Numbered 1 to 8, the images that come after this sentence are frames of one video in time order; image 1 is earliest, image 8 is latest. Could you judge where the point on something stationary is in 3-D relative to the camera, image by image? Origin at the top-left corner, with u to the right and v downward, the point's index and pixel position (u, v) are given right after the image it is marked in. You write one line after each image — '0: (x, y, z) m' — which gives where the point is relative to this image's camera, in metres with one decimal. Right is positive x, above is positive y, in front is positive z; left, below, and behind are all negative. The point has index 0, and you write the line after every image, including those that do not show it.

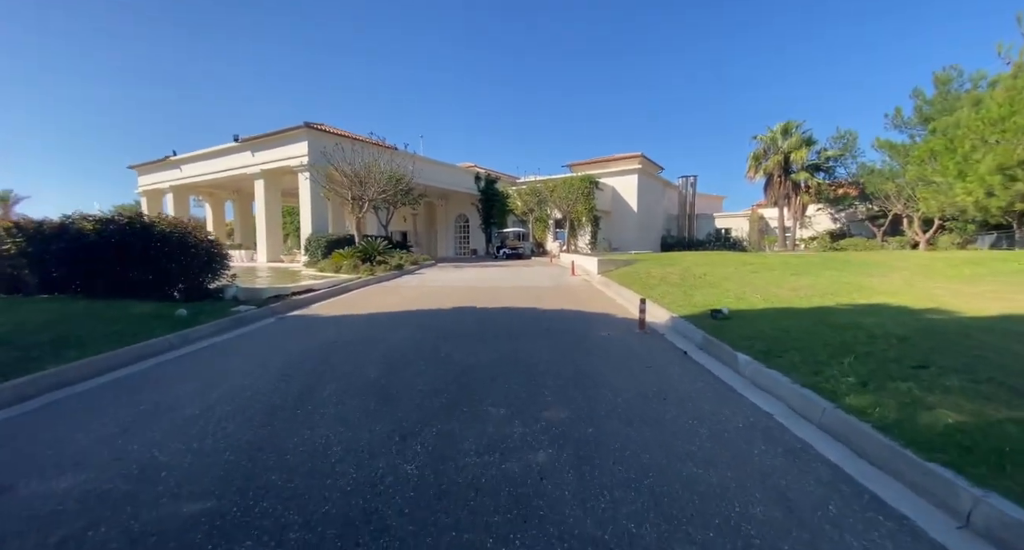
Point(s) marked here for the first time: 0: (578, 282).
0: (+2.3, -0.3, +14.8) m
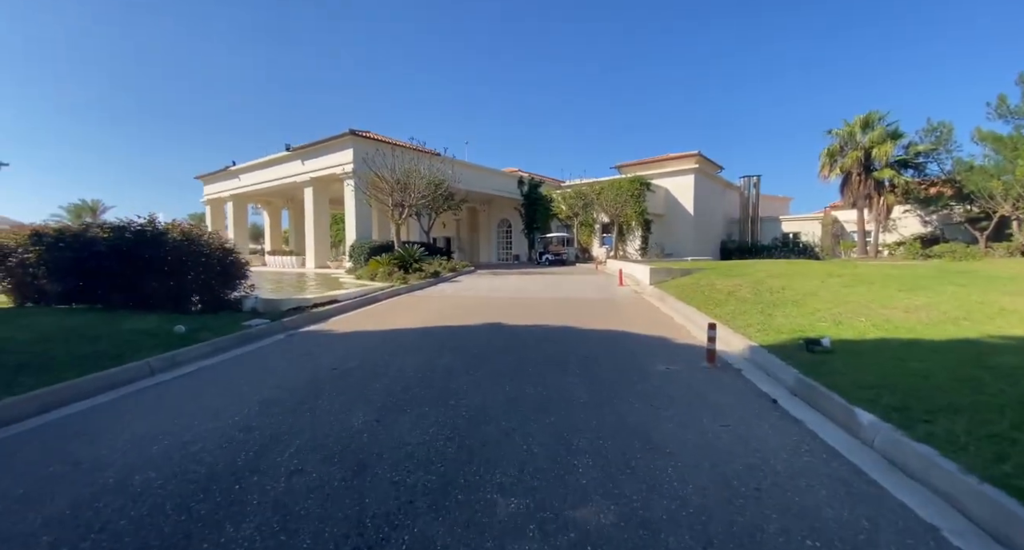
0: (+3.5, -0.6, +13.1) m
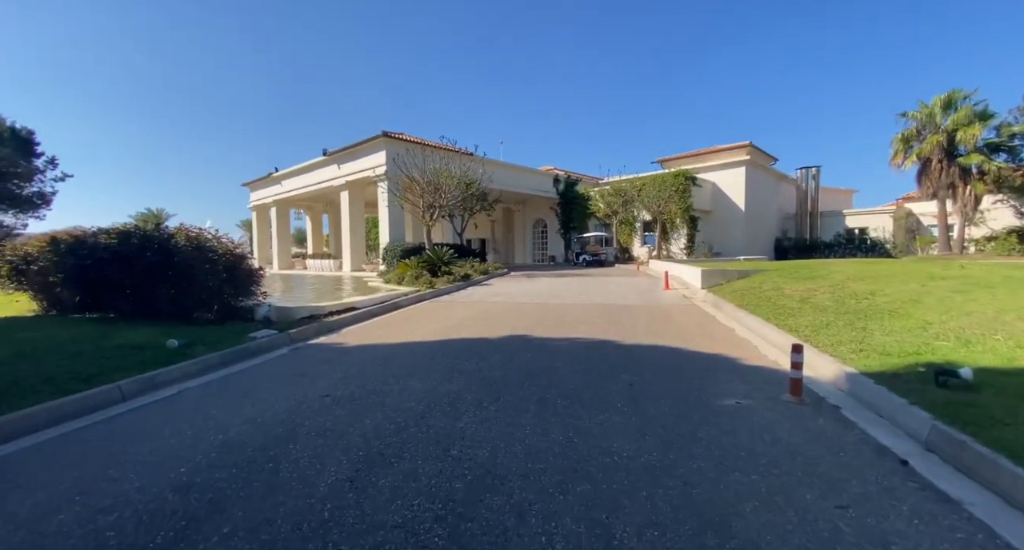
0: (+4.4, -0.7, +11.7) m
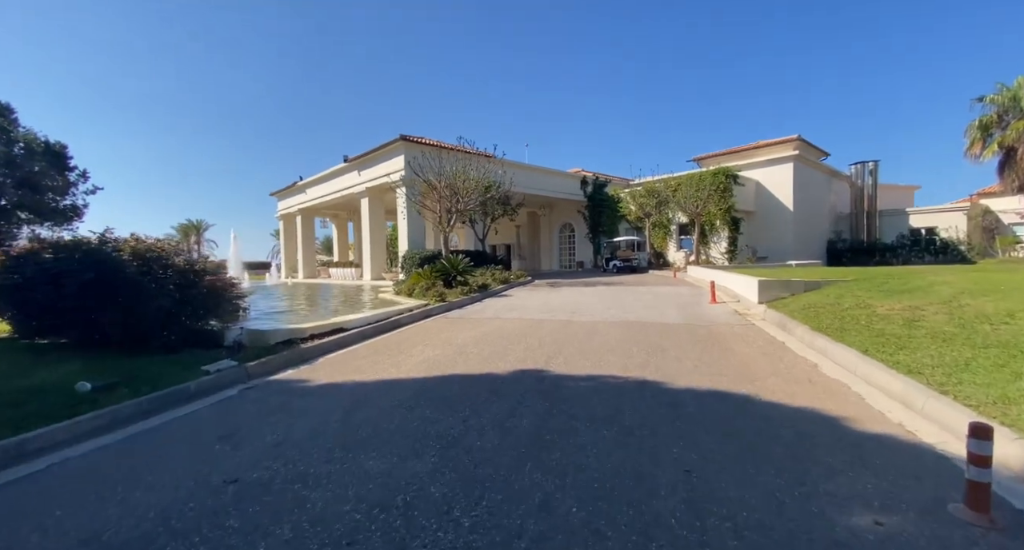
0: (+4.8, -1.0, +9.7) m
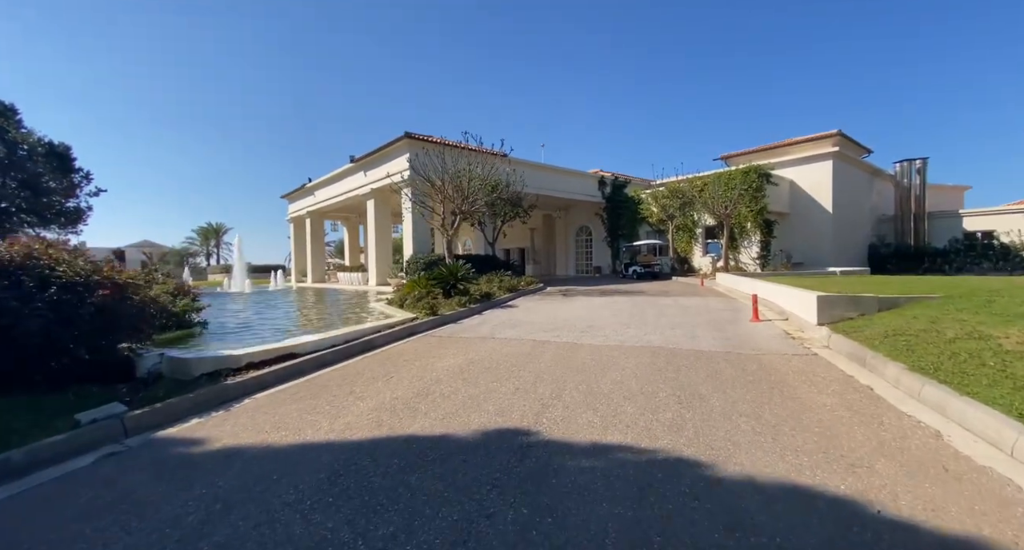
0: (+4.7, -1.2, +7.6) m
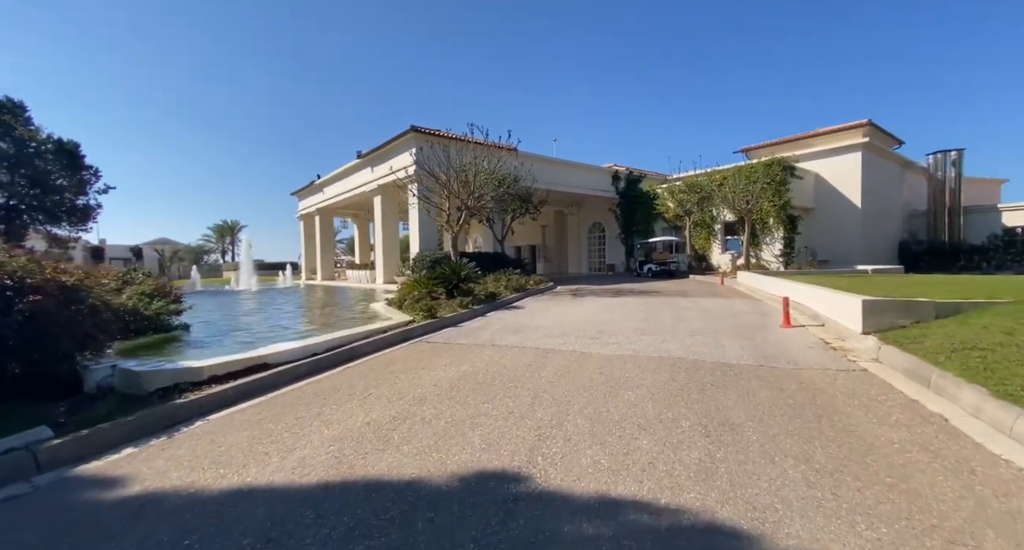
0: (+4.7, -1.2, +6.7) m
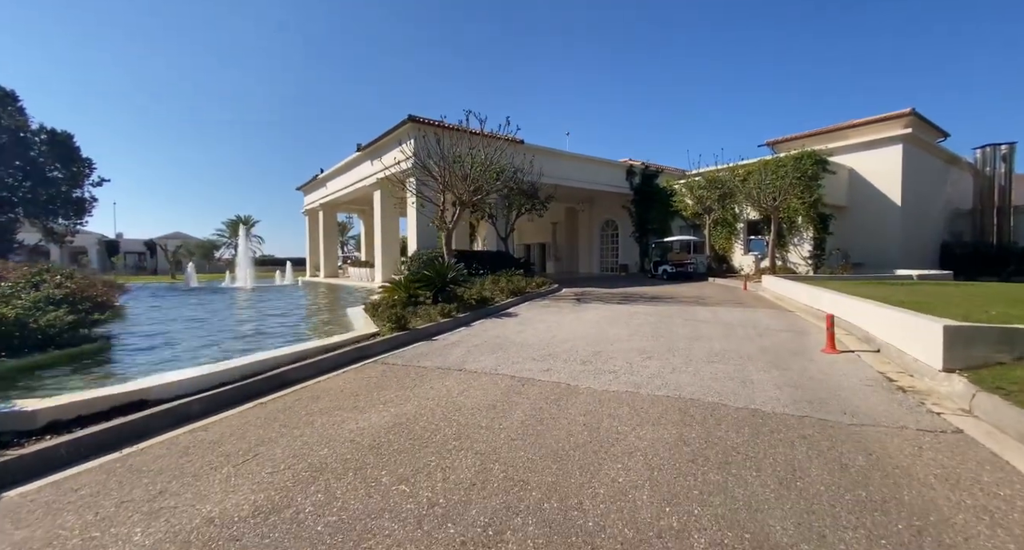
0: (+4.2, -1.5, +4.9) m
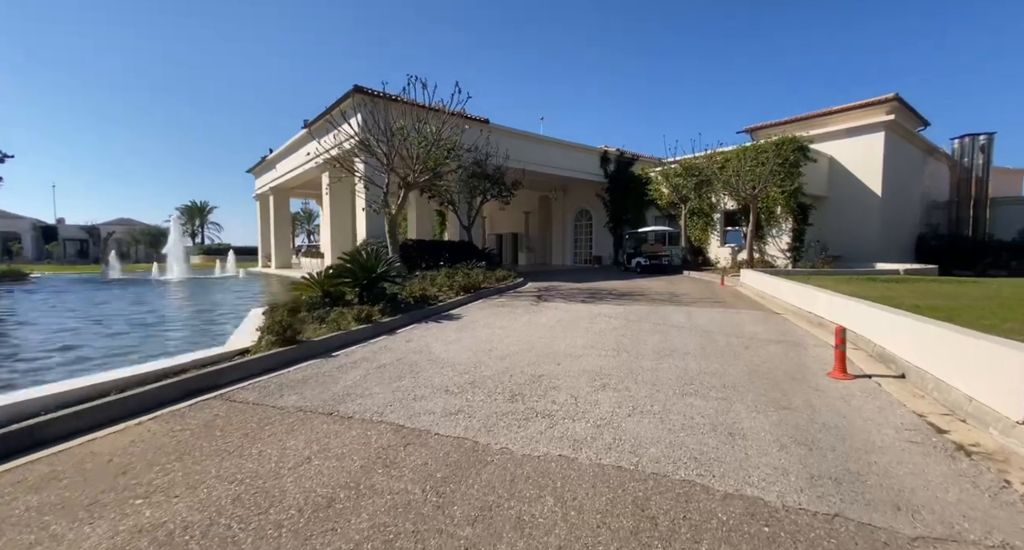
0: (+3.1, -1.5, +3.1) m
